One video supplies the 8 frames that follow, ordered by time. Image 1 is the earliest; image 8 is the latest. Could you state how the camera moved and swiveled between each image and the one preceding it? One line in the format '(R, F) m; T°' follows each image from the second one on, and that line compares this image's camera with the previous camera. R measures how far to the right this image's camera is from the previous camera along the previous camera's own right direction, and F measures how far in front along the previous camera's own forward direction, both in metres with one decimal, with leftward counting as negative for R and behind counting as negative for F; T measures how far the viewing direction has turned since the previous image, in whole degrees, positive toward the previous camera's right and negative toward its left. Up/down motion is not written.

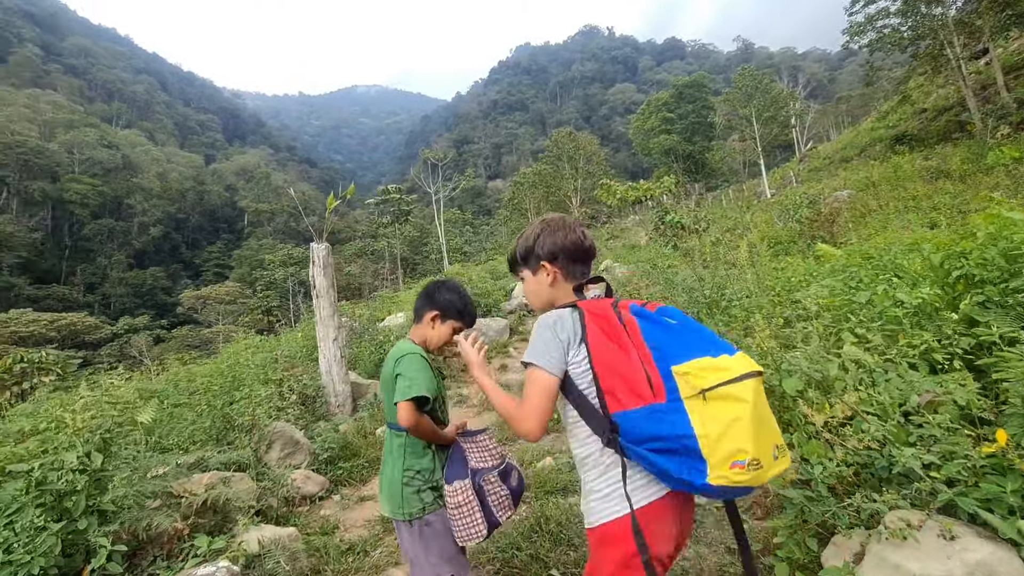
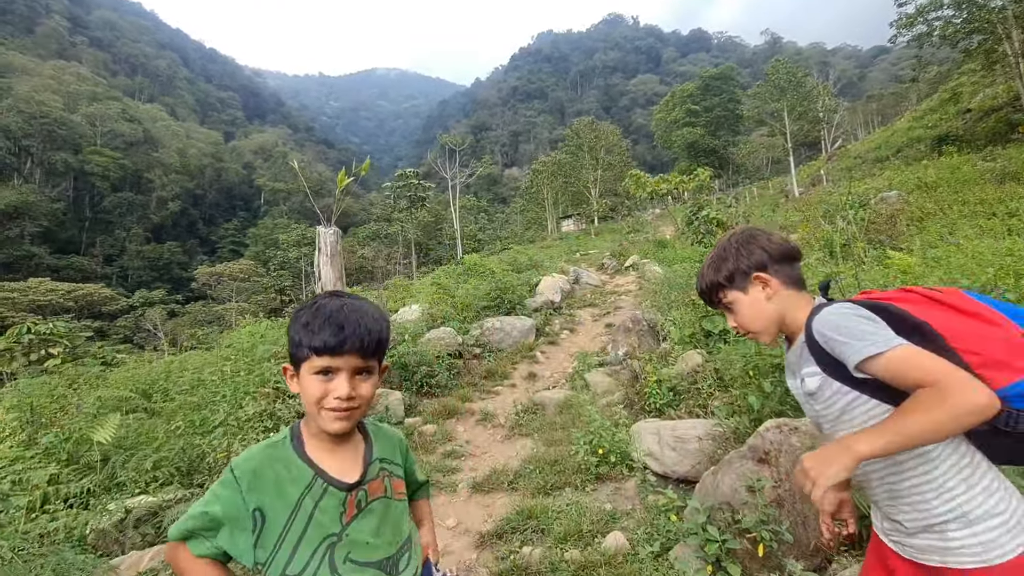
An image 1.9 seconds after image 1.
(-0.3, +0.8) m; -1°
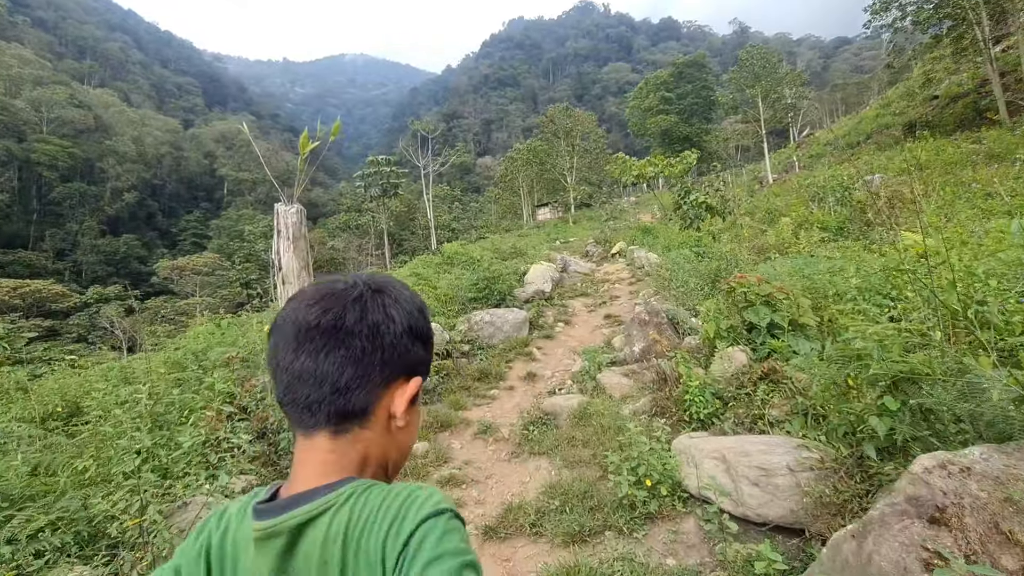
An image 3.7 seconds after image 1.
(-0.2, +0.7) m; +3°
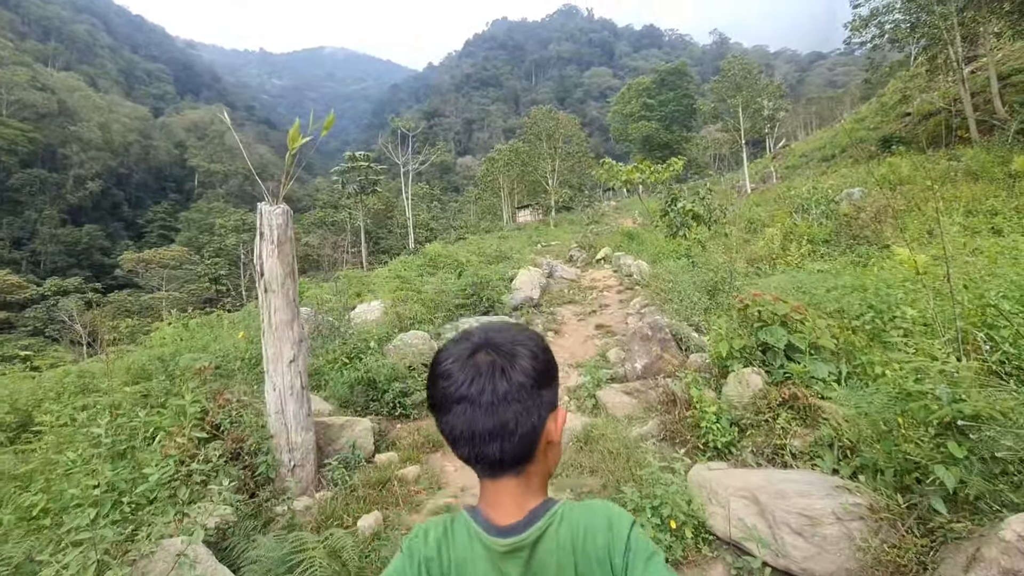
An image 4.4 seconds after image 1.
(-0.2, +0.2) m; +3°
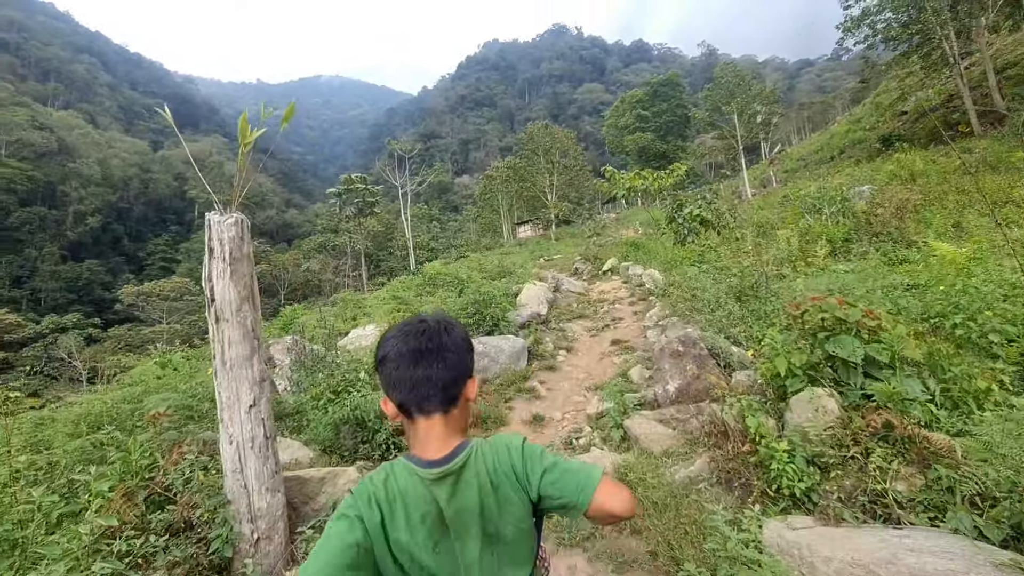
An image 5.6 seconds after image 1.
(0.0, +0.6) m; 0°
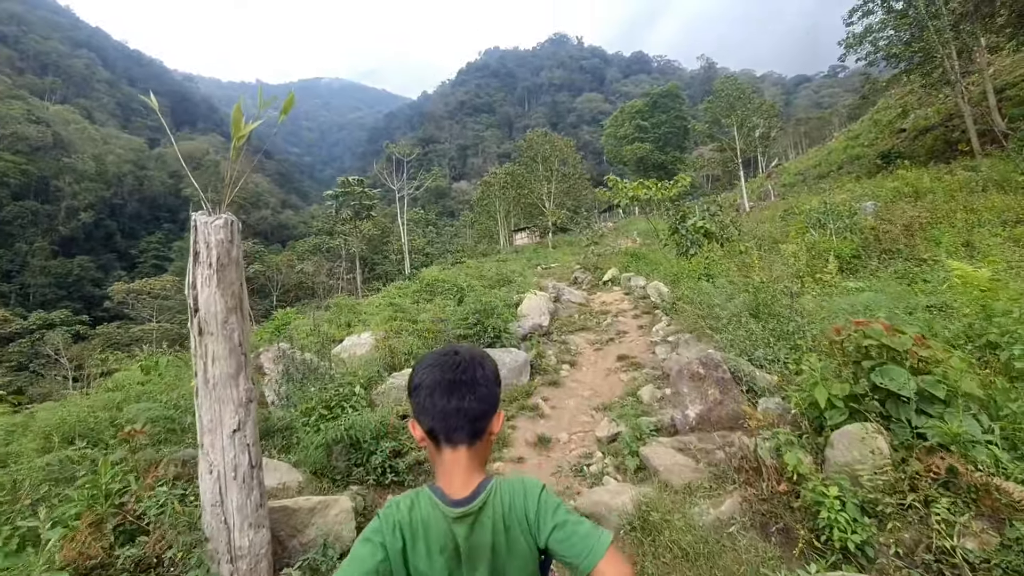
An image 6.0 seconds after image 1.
(-0.1, +0.3) m; +1°
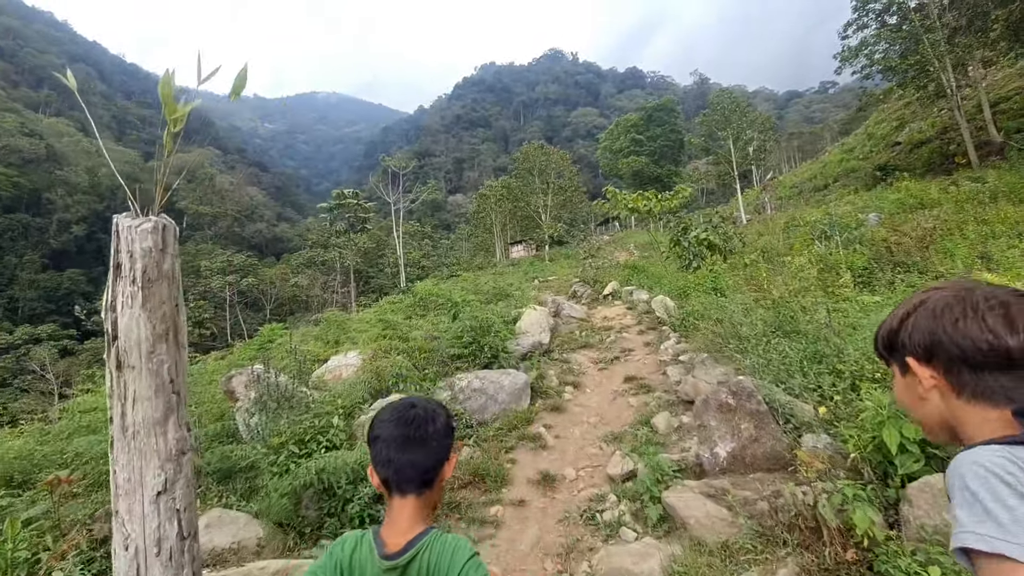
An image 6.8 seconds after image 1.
(0.0, +0.5) m; 0°
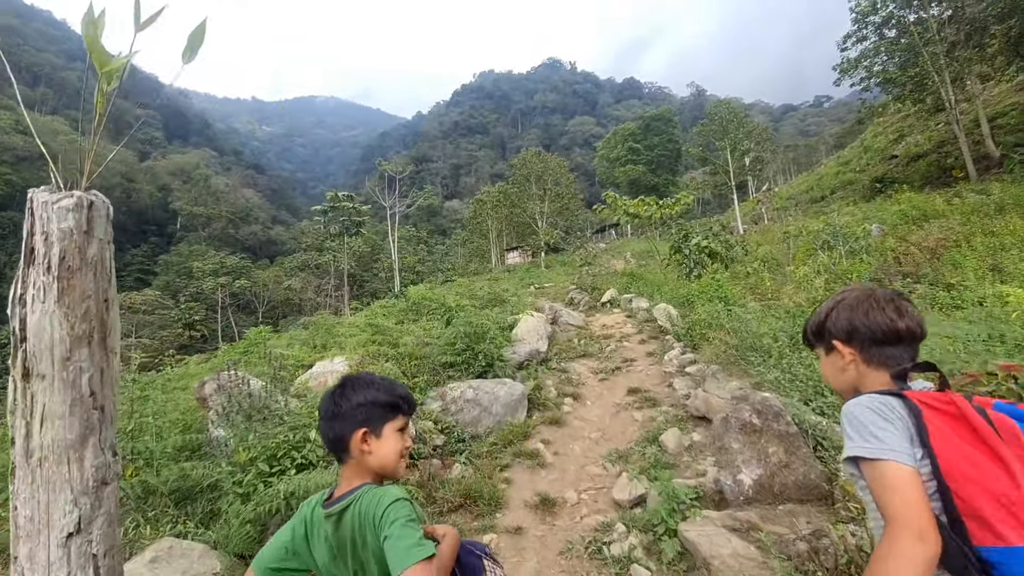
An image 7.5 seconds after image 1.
(0.0, +0.3) m; +1°
